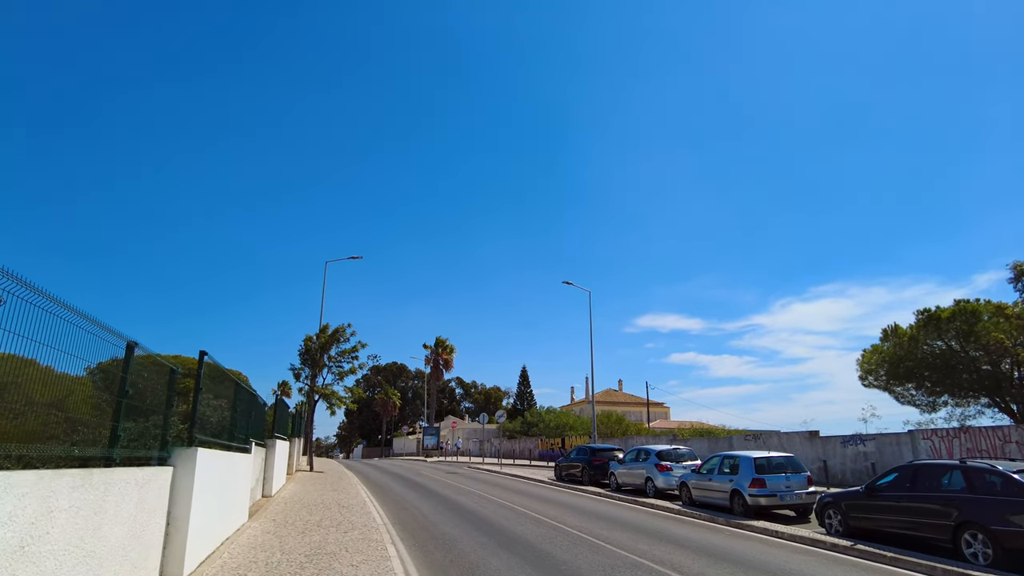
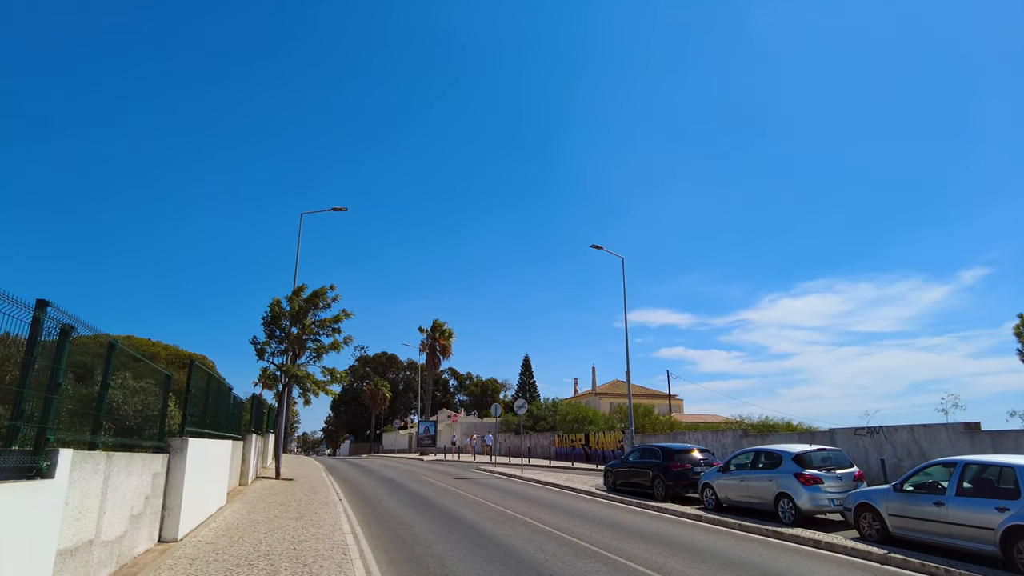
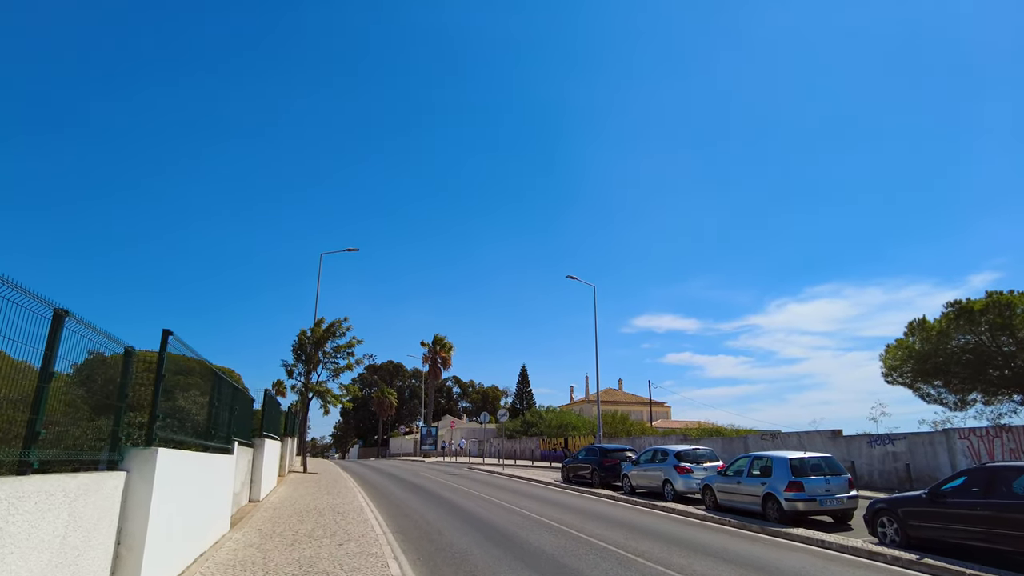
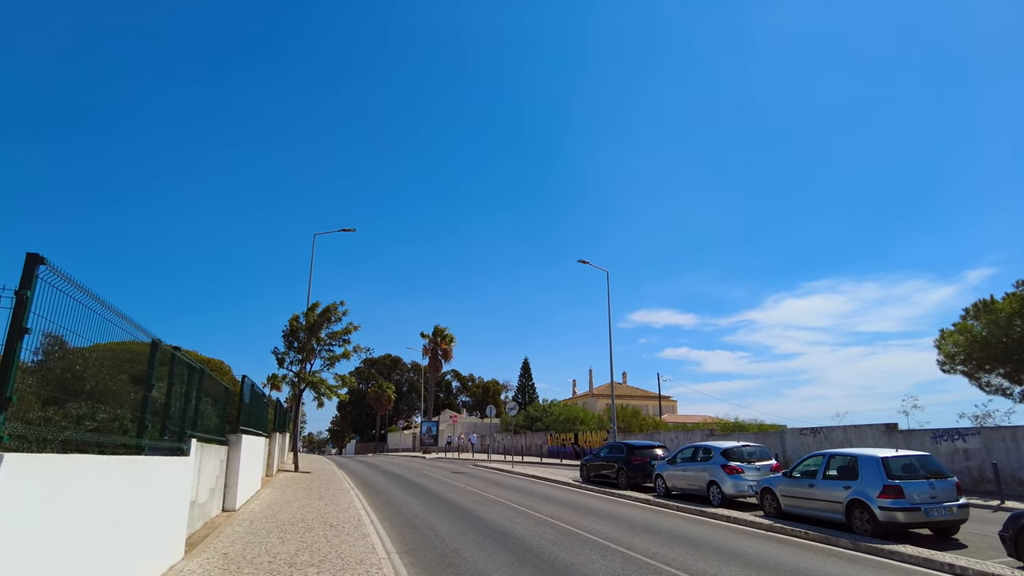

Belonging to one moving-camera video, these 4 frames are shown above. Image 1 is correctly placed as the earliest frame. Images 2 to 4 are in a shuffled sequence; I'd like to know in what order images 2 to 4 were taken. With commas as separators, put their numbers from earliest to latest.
3, 4, 2
